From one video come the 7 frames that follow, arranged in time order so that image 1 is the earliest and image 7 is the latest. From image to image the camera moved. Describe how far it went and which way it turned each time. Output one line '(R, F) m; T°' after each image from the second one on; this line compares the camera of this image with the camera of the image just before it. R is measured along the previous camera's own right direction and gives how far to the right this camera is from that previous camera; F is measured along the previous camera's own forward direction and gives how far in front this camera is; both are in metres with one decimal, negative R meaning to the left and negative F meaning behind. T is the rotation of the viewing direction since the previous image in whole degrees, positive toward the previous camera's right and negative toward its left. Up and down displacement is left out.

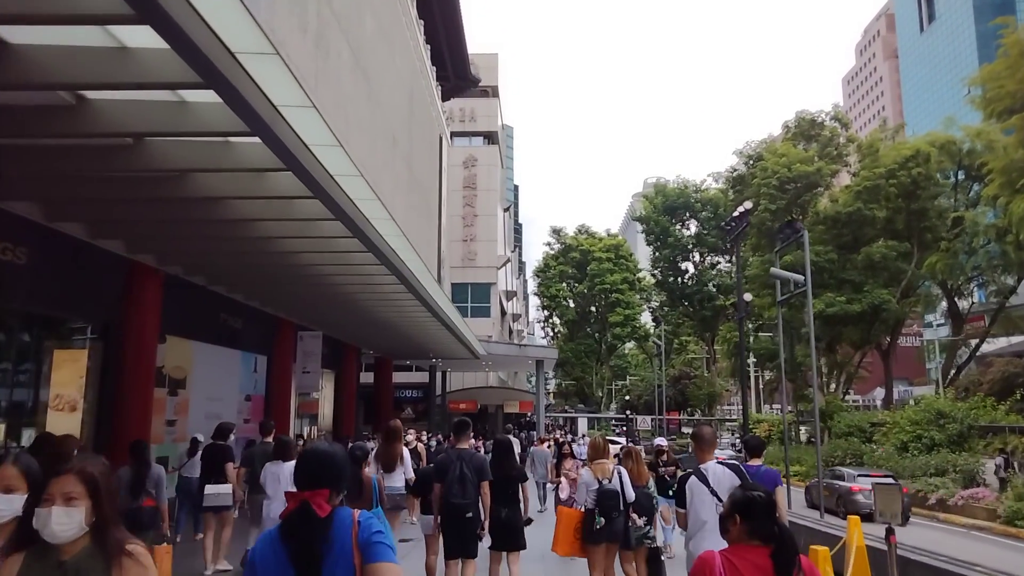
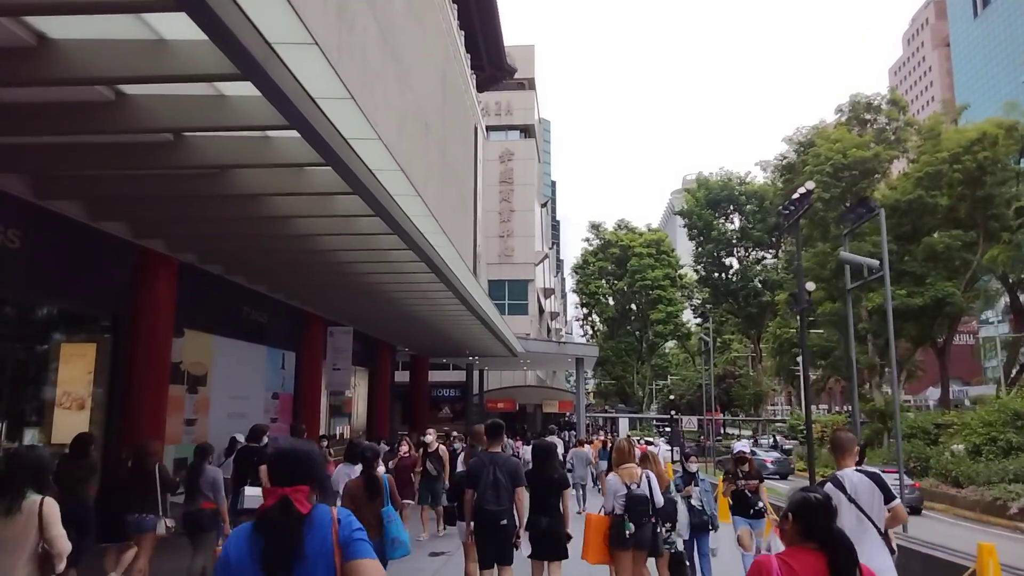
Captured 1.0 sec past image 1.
(0.0, +1.1) m; -3°
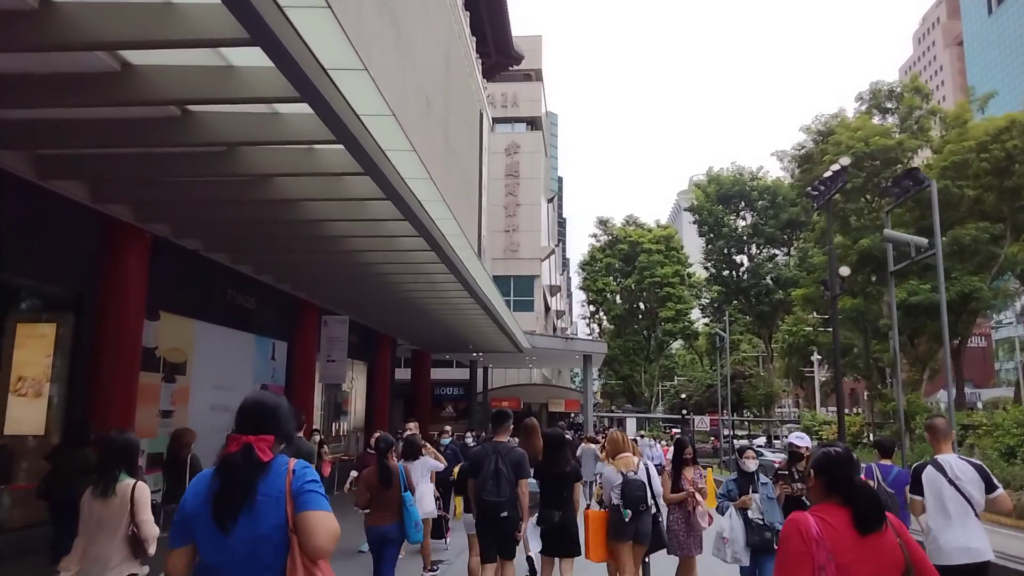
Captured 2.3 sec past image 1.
(0.0, +1.1) m; 0°
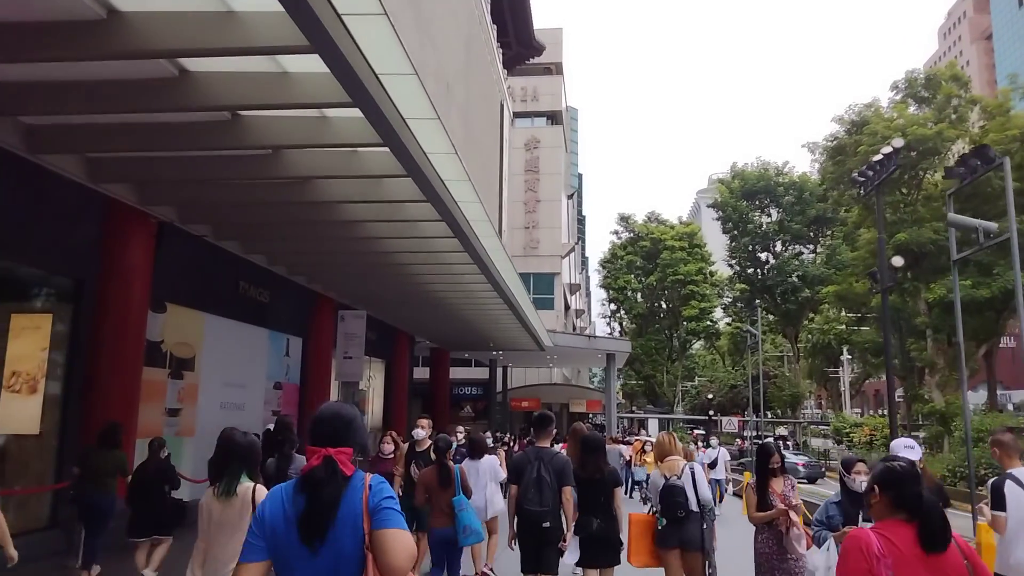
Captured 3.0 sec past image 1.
(-0.2, +0.8) m; -1°
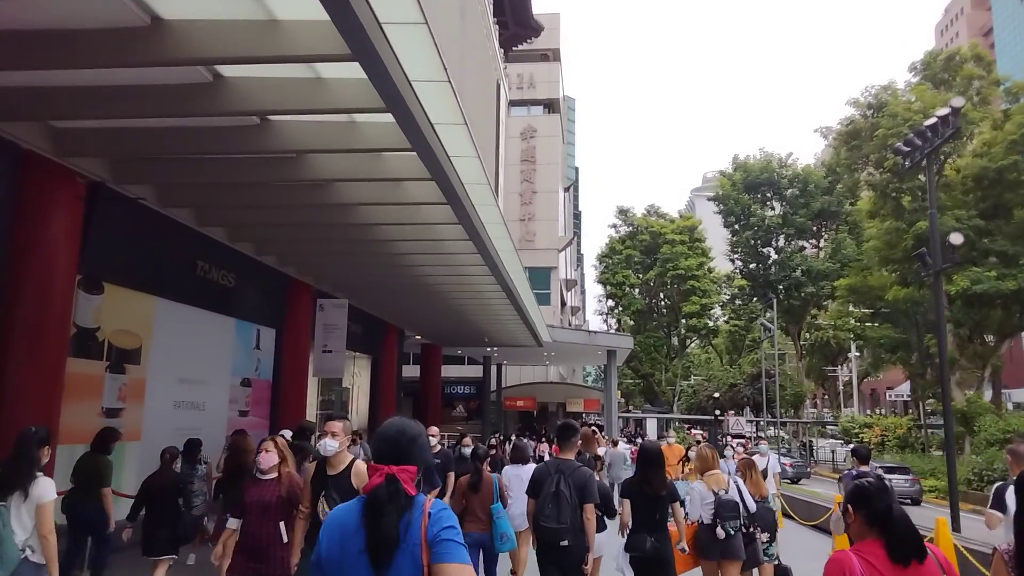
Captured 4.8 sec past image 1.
(-0.1, +1.7) m; +1°
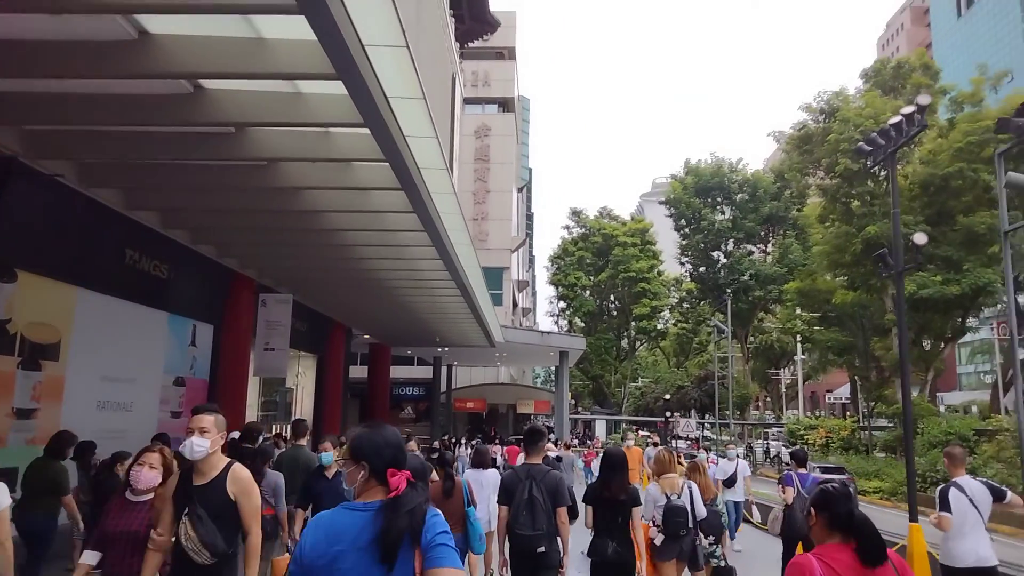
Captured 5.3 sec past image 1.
(-0.1, +0.5) m; +4°
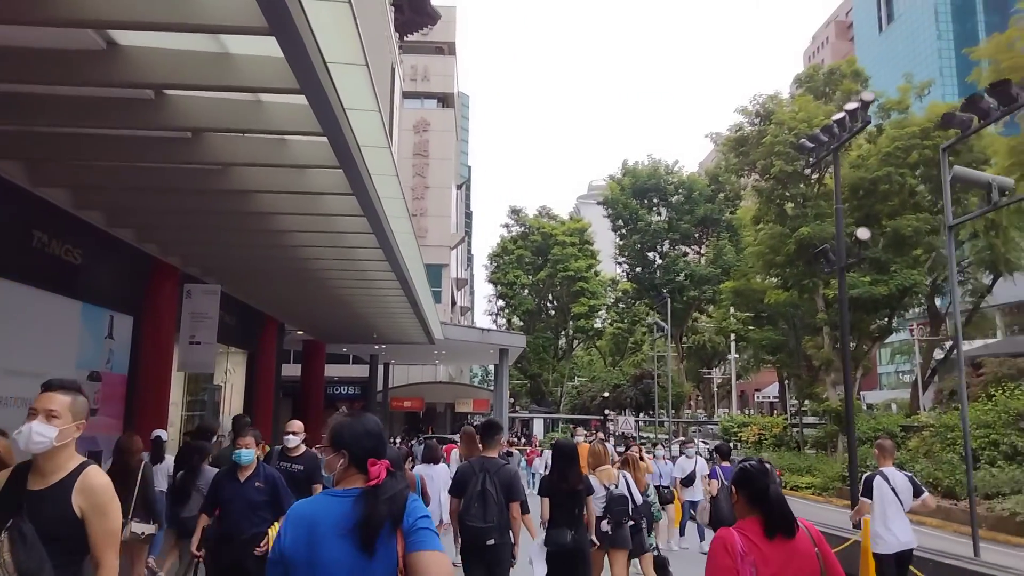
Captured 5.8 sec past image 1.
(-0.1, +0.4) m; +5°
